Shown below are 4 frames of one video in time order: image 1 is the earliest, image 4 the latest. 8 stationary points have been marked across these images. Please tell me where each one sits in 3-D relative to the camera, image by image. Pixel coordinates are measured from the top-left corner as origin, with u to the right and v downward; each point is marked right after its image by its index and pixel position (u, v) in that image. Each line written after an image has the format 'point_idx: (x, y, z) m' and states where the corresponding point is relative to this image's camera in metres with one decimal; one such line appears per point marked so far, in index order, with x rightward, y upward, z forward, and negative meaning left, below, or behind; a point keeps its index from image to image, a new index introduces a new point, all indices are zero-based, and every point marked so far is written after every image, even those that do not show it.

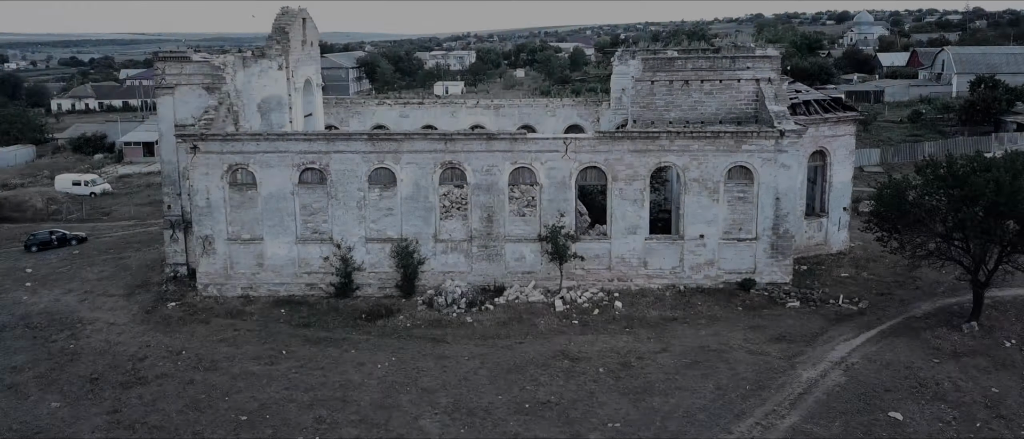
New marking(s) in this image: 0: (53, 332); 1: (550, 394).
0: (-12.4, -3.0, +19.9) m
1: (+0.8, -3.6, +15.3) m
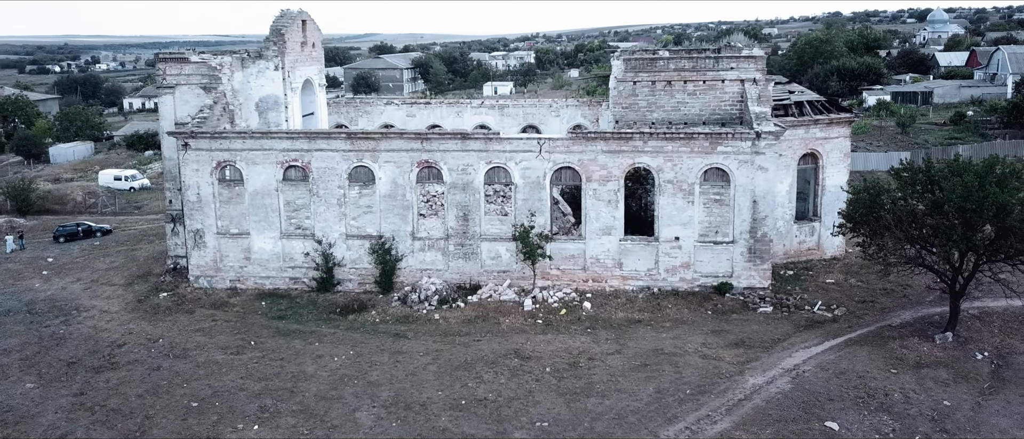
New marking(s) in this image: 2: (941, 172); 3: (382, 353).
0: (-13.2, -2.8, +21.1) m
1: (-0.5, -3.6, +15.4) m
2: (+10.1, +1.1, +17.4) m
3: (-3.1, -3.2, +17.6) m
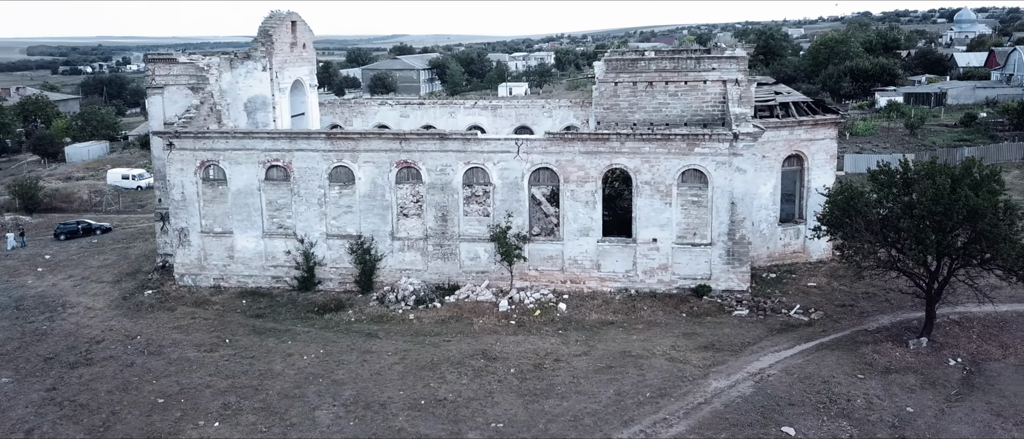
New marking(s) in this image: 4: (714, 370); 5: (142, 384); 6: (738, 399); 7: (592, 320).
0: (-13.9, -2.7, +21.4) m
1: (-1.3, -3.6, +15.5) m
2: (+9.4, +1.0, +17.1) m
3: (-3.9, -3.2, +17.7) m
4: (+4.4, -3.3, +16.0) m
5: (-8.3, -3.7, +16.6) m
6: (+4.5, -3.6, +14.7) m
7: (+2.1, -2.6, +19.3) m
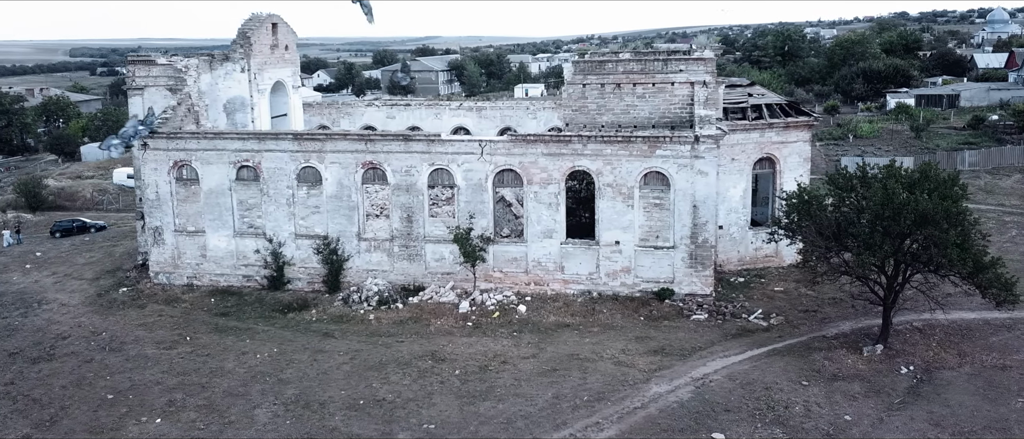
0: (-14.9, -2.7, +21.9) m
1: (-2.6, -3.6, +15.5) m
2: (+8.2, +0.9, +16.8) m
3: (-5.0, -3.2, +17.9) m
4: (+3.1, -3.3, +15.8) m
5: (-9.6, -3.7, +16.9) m
6: (+3.2, -3.6, +14.5) m
7: (+1.0, -2.7, +19.2) m
